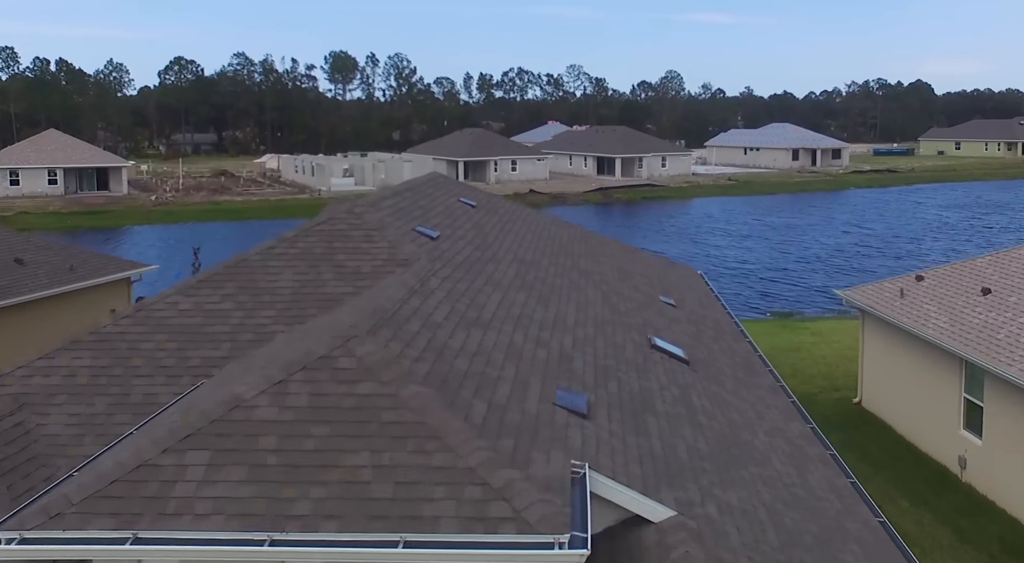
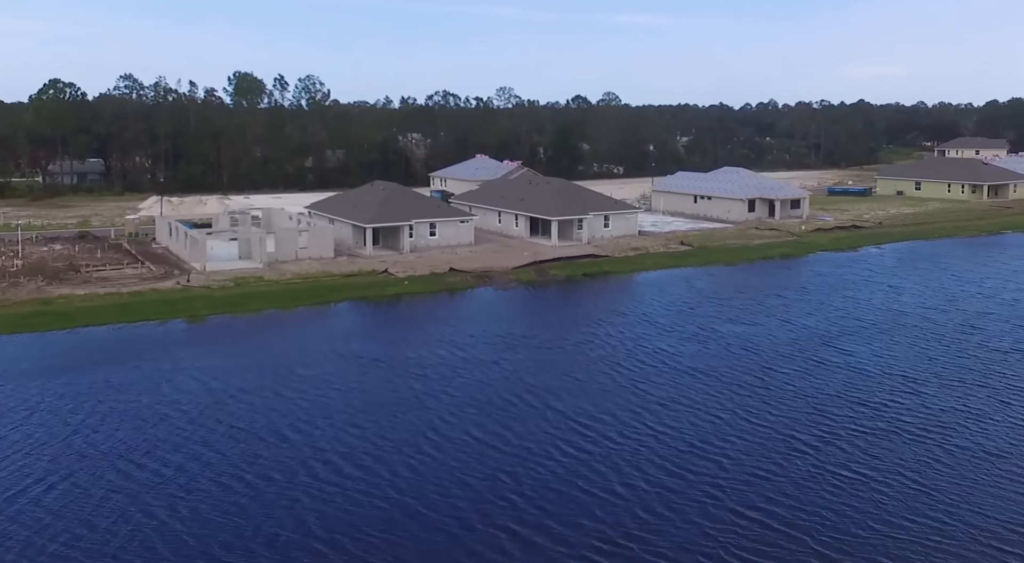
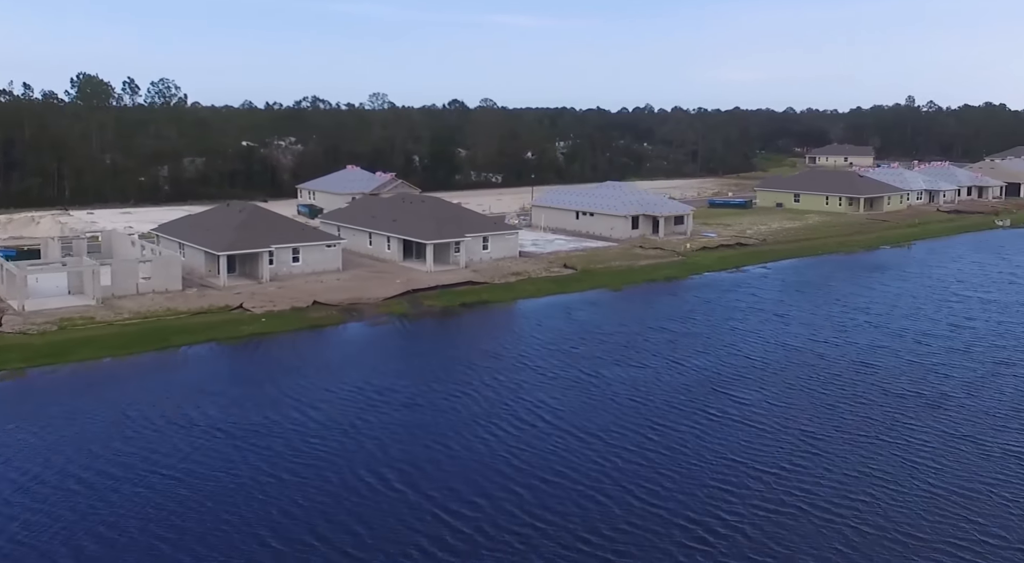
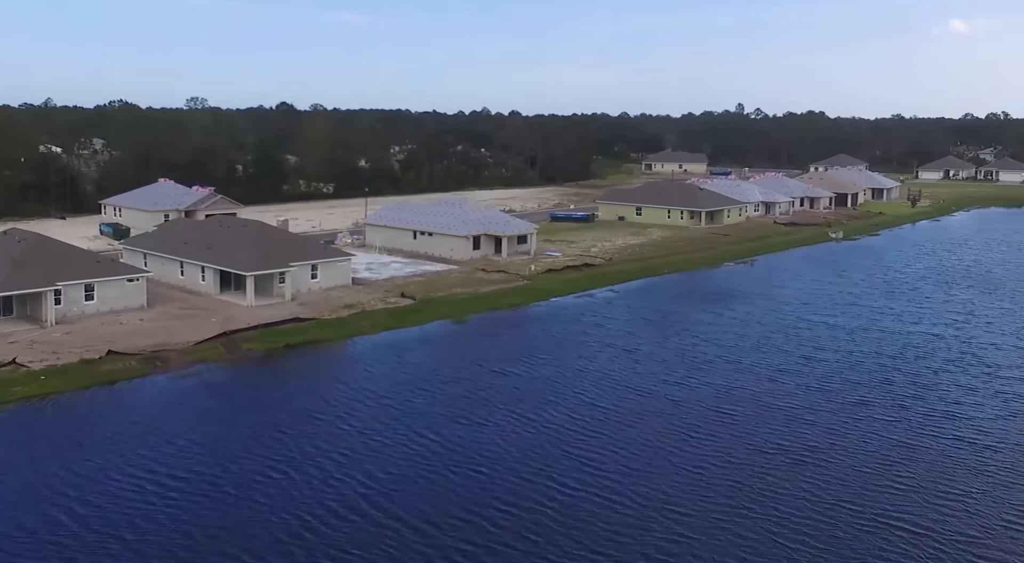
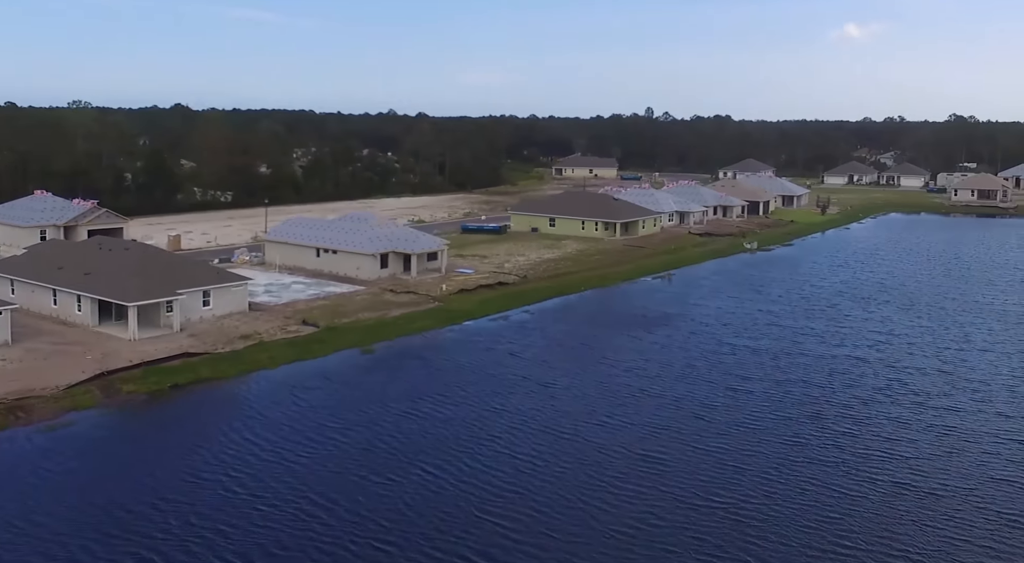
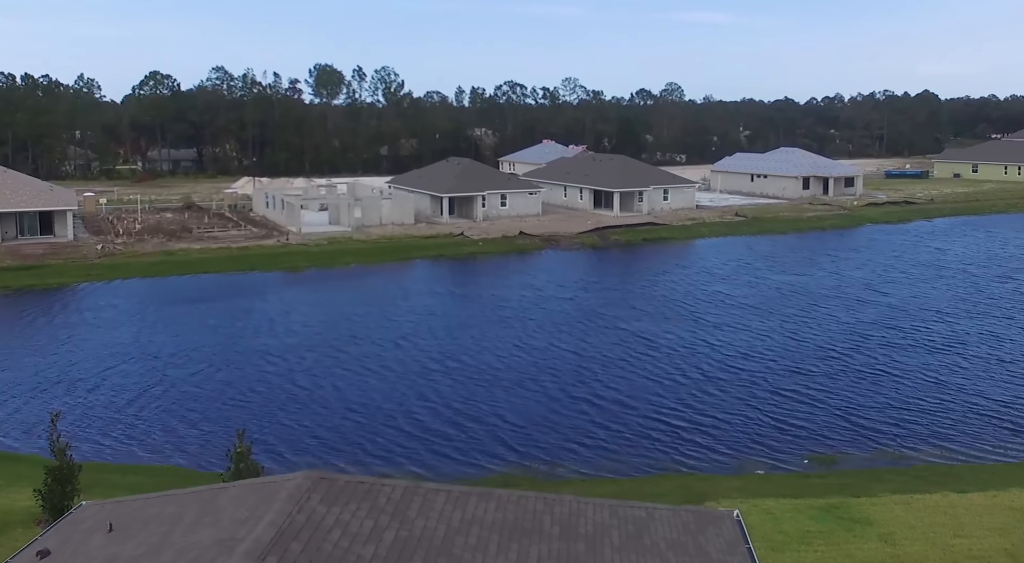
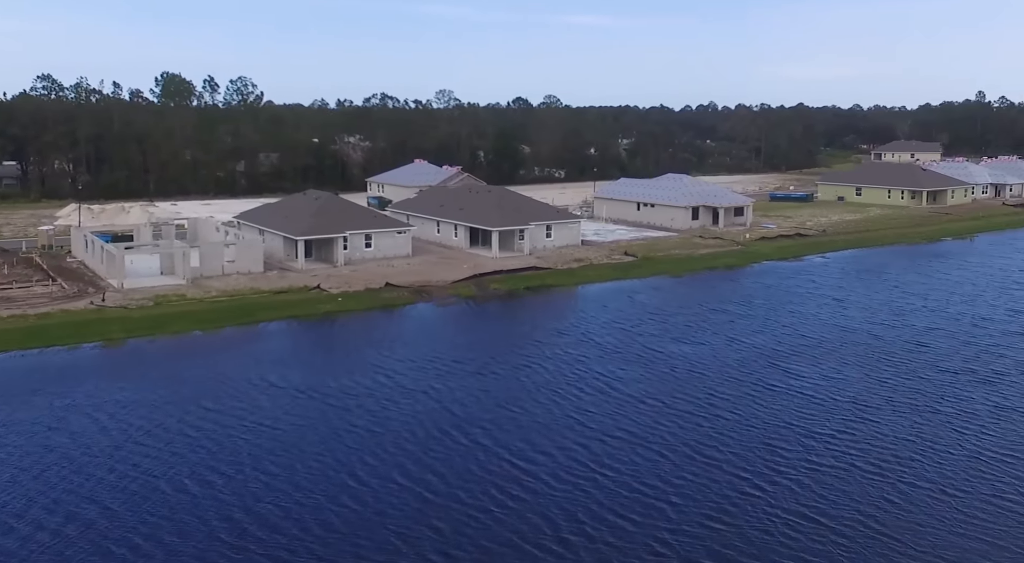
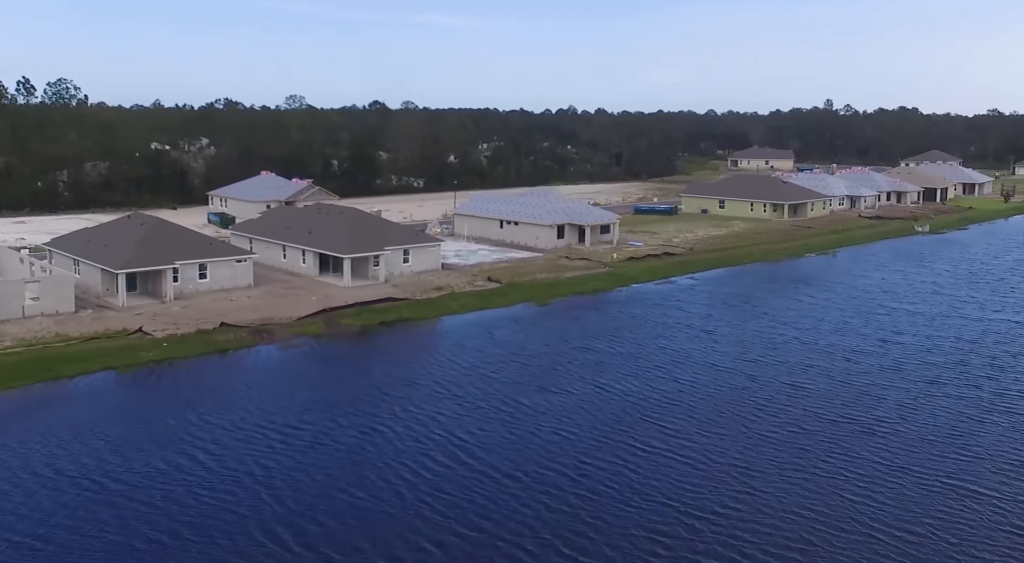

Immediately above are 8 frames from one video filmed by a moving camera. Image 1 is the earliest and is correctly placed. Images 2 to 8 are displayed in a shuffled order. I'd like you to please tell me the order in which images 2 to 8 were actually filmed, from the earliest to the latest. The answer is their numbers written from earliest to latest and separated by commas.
6, 2, 7, 3, 8, 4, 5
